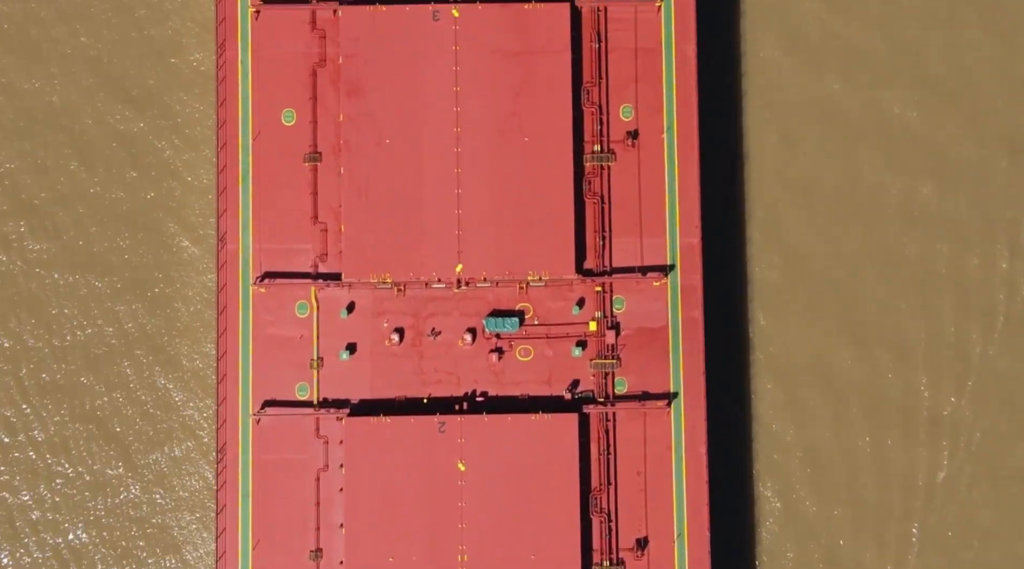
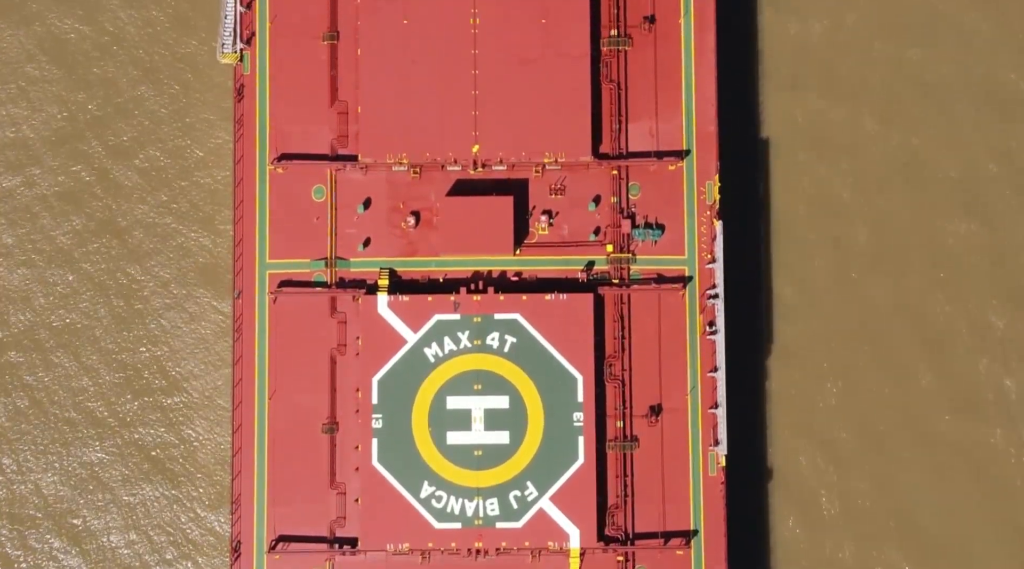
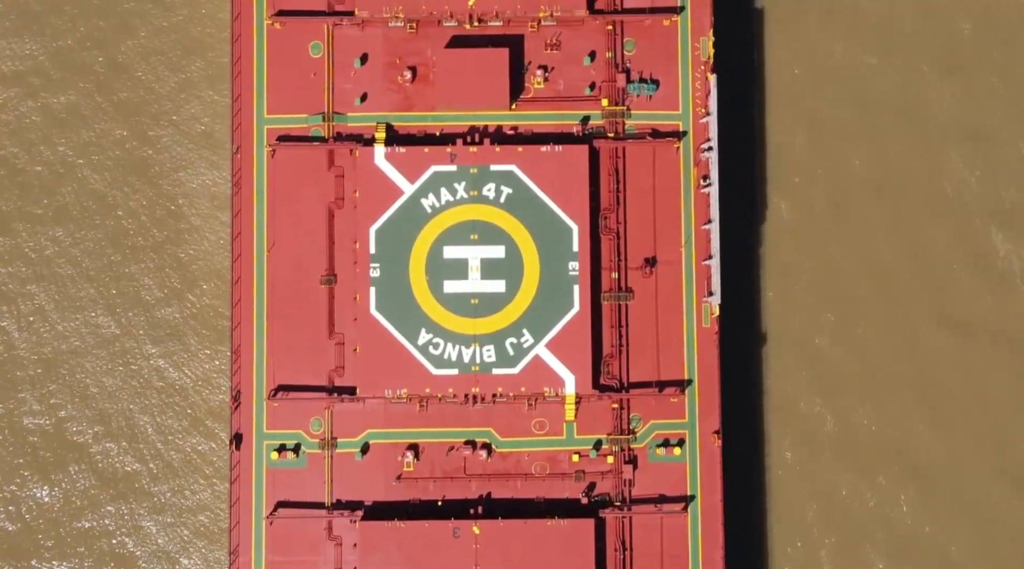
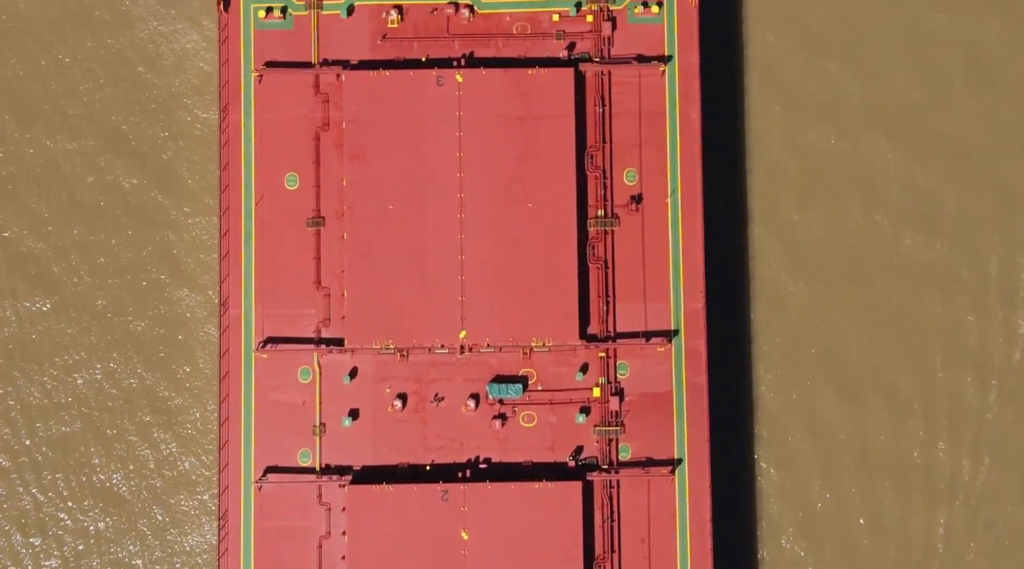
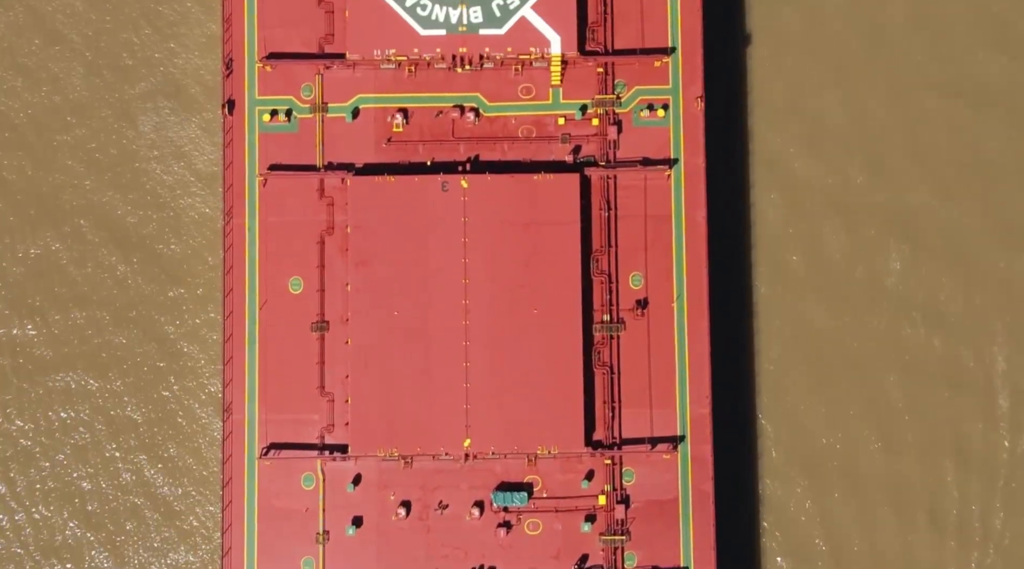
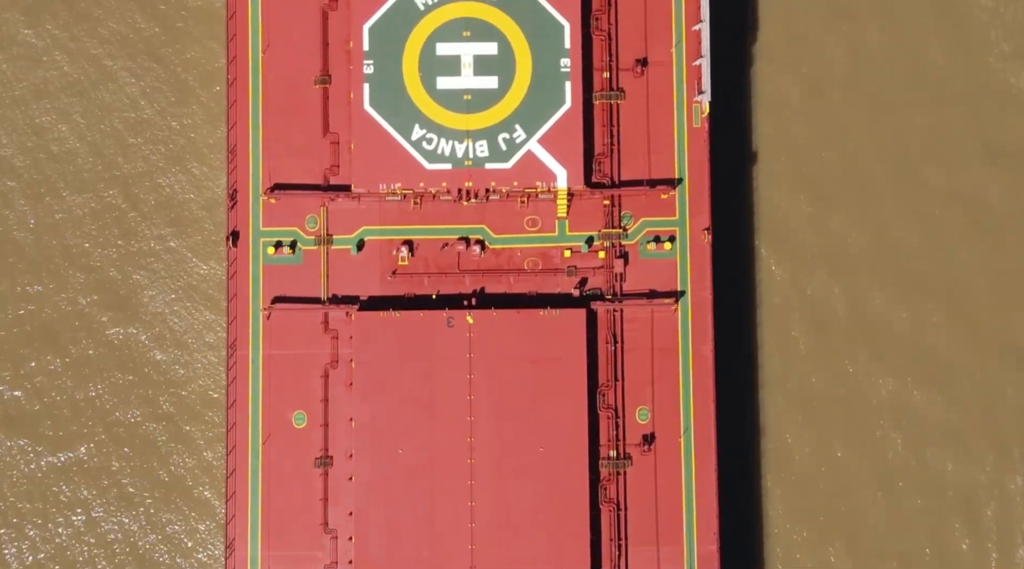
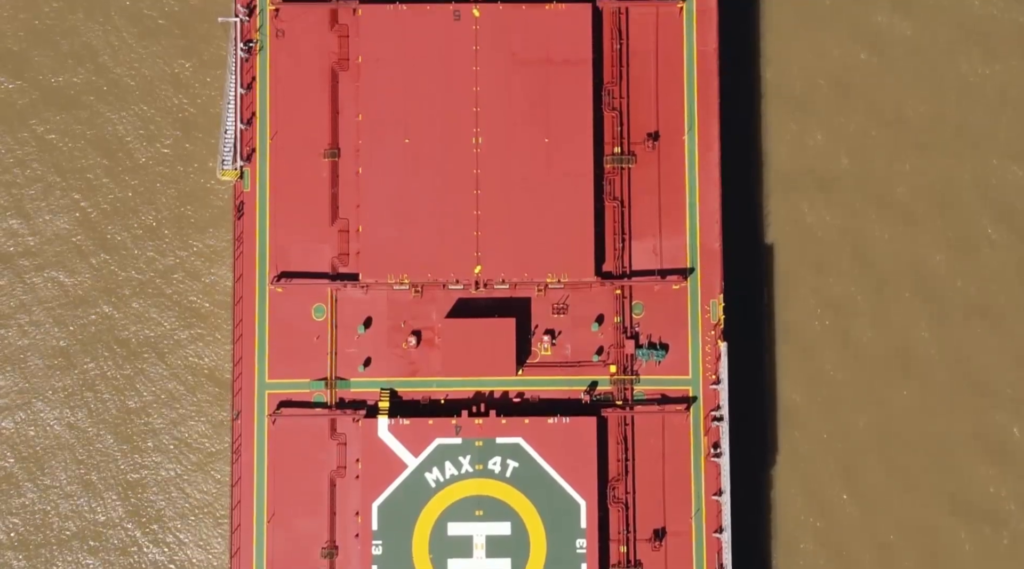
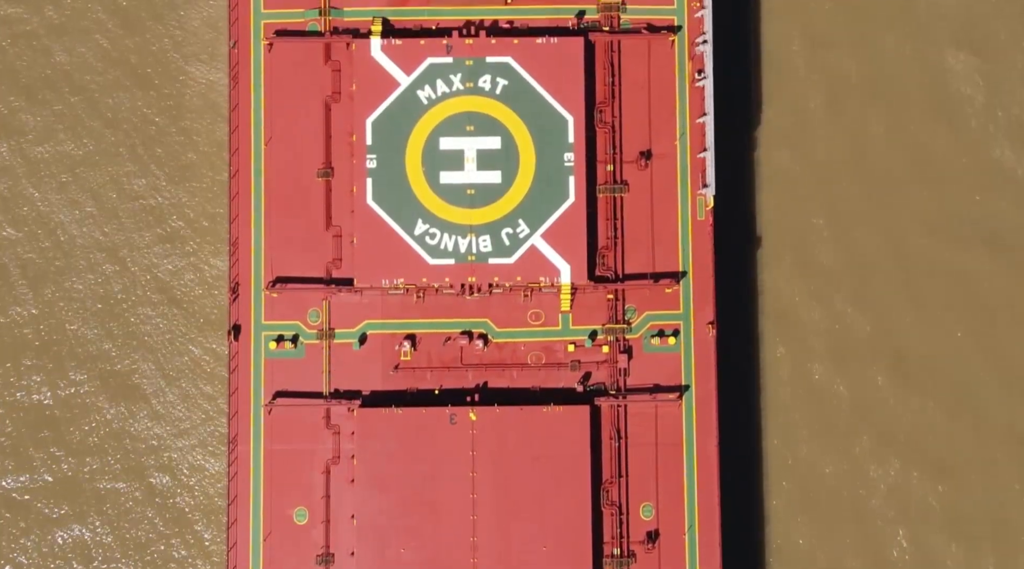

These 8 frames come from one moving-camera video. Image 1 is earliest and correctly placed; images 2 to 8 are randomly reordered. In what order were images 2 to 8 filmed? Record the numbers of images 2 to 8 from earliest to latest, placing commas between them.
4, 5, 6, 8, 3, 2, 7
